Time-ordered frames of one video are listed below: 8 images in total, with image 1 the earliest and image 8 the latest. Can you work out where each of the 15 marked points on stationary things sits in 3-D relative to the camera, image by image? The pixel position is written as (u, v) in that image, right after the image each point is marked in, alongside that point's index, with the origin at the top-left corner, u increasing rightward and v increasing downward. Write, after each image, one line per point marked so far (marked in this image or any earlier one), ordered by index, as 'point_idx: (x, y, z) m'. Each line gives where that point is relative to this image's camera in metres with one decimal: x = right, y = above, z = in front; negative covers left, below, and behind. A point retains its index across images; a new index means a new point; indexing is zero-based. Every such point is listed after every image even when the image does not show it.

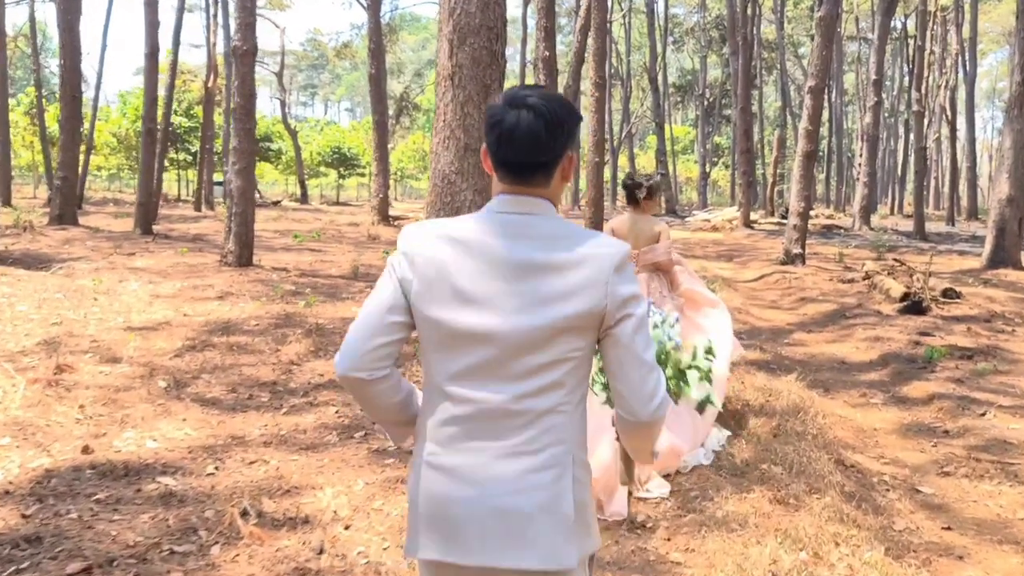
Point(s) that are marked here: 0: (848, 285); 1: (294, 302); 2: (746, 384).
0: (+5.3, 0.0, +13.1) m
1: (-2.7, -0.2, +10.1) m
2: (+1.8, -0.7, +6.3) m
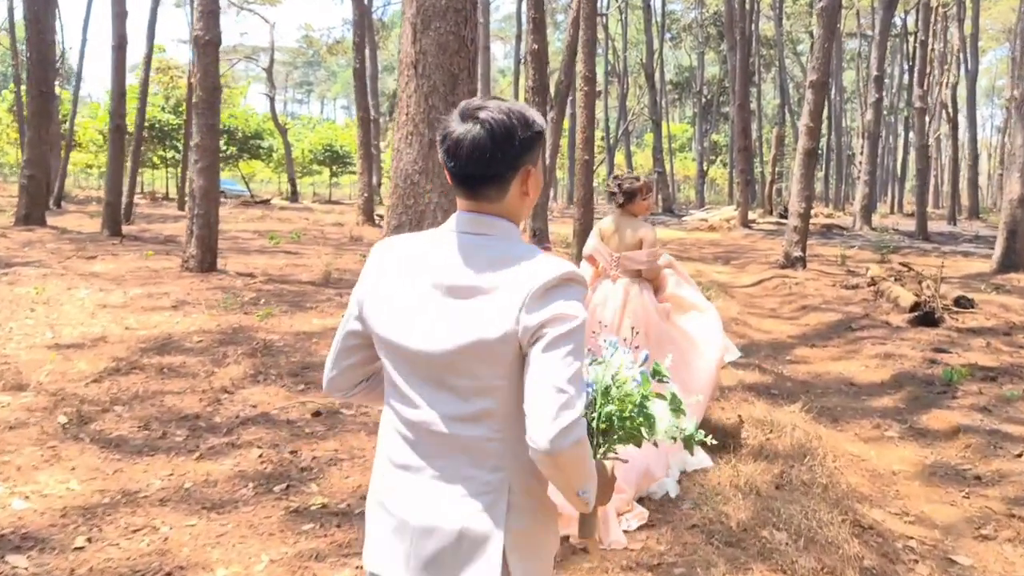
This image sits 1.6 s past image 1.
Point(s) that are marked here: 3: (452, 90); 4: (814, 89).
0: (+5.1, -0.1, +12.3) m
1: (-2.9, -0.3, +9.3) m
2: (+1.5, -0.9, +5.5) m
3: (-0.5, +1.7, +7.0) m
4: (+5.4, +3.5, +14.6) m
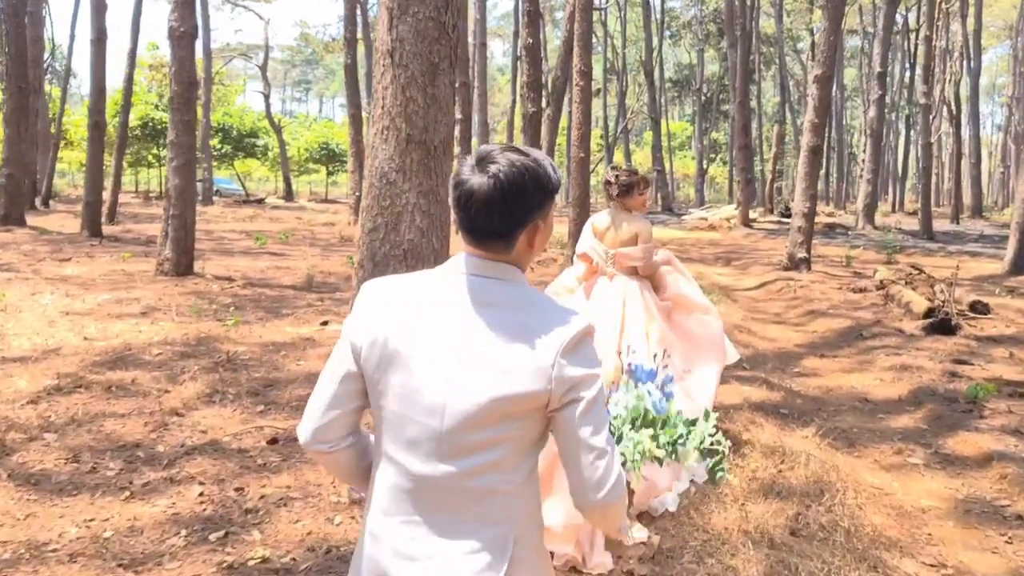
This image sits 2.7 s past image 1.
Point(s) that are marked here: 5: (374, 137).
0: (+5.0, -0.1, +11.8) m
1: (-3.1, -0.3, +8.8) m
2: (+1.4, -0.9, +4.9) m
3: (-0.6, +1.6, +6.4) m
4: (+5.2, +3.5, +14.1) m
5: (-1.1, +1.2, +6.5) m
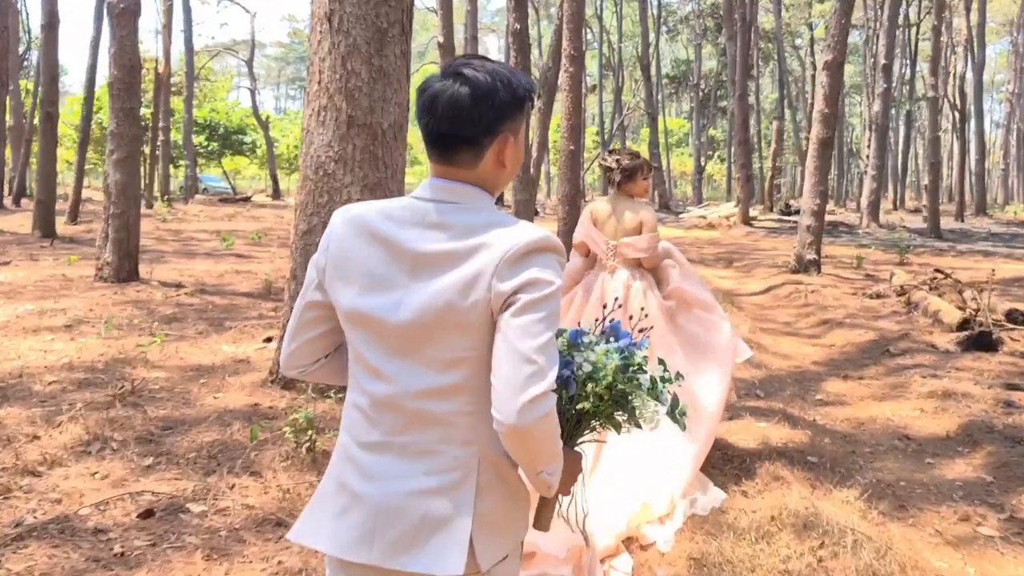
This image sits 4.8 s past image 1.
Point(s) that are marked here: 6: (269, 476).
0: (+4.7, -0.2, +10.6) m
1: (-3.3, -0.4, +7.6) m
2: (+1.2, -1.0, +3.8) m
3: (-0.9, +1.5, +5.3) m
4: (+5.0, +3.4, +12.9) m
5: (-1.3, +1.1, +5.4) m
6: (-1.2, -0.9, +4.1) m
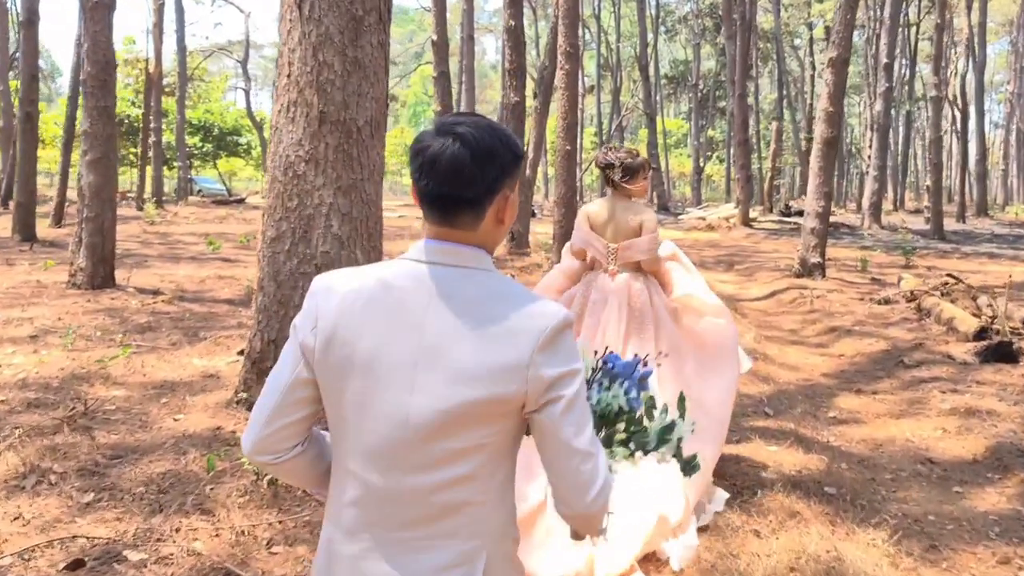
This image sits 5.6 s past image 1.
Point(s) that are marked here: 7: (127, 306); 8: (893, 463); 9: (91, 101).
0: (+4.6, -0.2, +10.2) m
1: (-3.4, -0.5, +7.2) m
2: (+1.1, -1.1, +3.3) m
3: (-0.9, +1.4, +4.8) m
4: (+4.9, +3.3, +12.5) m
5: (-1.4, +1.0, +4.9) m
6: (-1.3, -1.0, +3.6) m
7: (-4.2, -0.2, +9.0) m
8: (+2.2, -1.0, +4.8) m
9: (-4.9, +2.2, +9.5) m
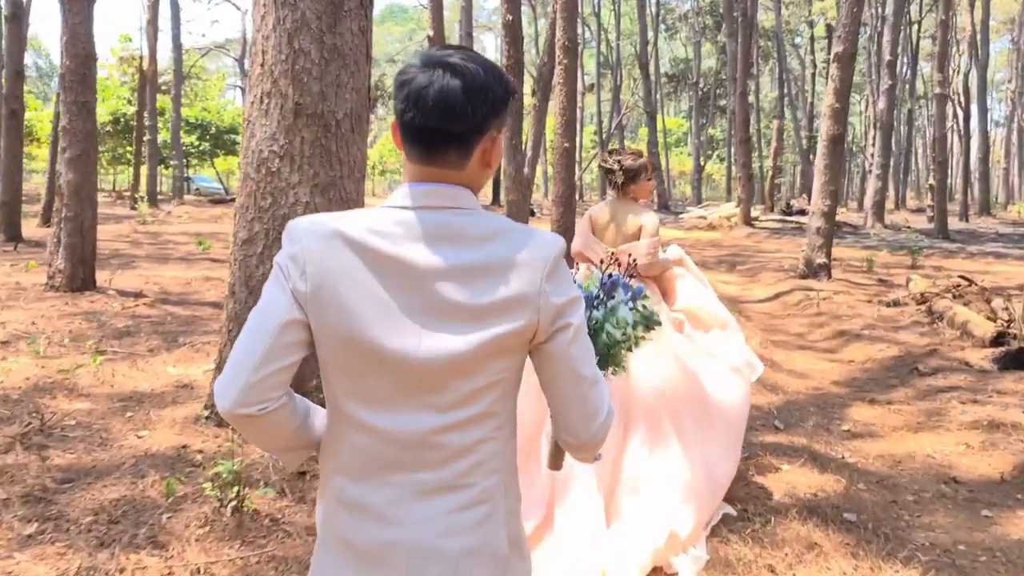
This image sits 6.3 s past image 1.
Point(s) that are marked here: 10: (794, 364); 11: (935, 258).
0: (+4.6, -0.3, +9.8) m
1: (-3.4, -0.5, +6.8) m
2: (+1.1, -1.1, +3.0) m
3: (-1.0, +1.4, +4.4) m
4: (+4.8, +3.3, +12.1) m
5: (-1.5, +1.0, +4.6) m
6: (-1.3, -1.0, +3.3) m
7: (-4.3, -0.2, +8.7) m
8: (+2.2, -1.1, +4.5) m
9: (-4.9, +2.1, +9.1) m
10: (+2.6, -0.7, +7.5) m
11: (+8.8, +0.6, +17.1) m
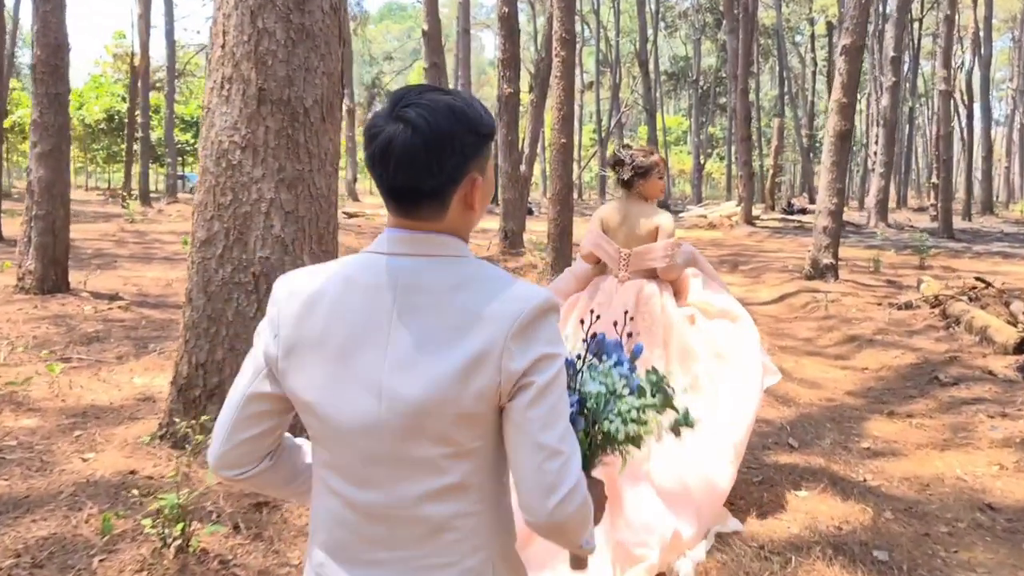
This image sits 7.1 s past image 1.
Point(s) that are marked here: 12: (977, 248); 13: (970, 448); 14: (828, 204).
0: (+4.5, -0.3, +9.4) m
1: (-3.5, -0.6, +6.3) m
2: (+1.0, -1.1, +2.5) m
3: (-1.0, +1.4, +4.0) m
4: (+4.8, +3.3, +11.7) m
5: (-1.5, +0.9, +4.1) m
6: (-1.4, -1.1, +2.8) m
7: (-4.3, -0.2, +8.2) m
8: (+2.1, -1.1, +4.0) m
9: (-5.0, +2.1, +8.7) m
10: (+2.5, -0.7, +7.0) m
11: (+8.7, +0.6, +16.7) m
12: (+11.2, +0.9, +19.8) m
13: (+2.7, -1.0, +4.9) m
14: (+4.6, +1.2, +11.9) m
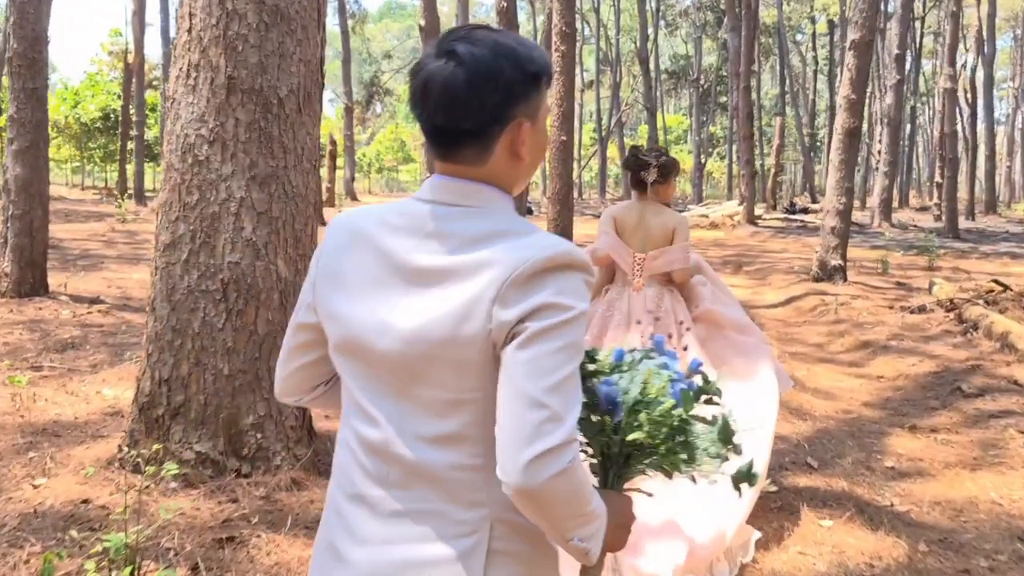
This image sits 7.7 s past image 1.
0: (+4.5, -0.3, +9.0) m
1: (-3.5, -0.6, +6.0) m
2: (+1.0, -1.2, +2.2) m
3: (-1.1, +1.3, +3.6) m
4: (+4.8, +3.3, +11.3) m
5: (-1.5, +0.9, +3.7) m
6: (-1.4, -1.1, +2.4) m
7: (-4.4, -0.3, +7.8) m
8: (+2.1, -1.1, +3.6) m
9: (-5.0, +2.1, +8.3) m
10: (+2.5, -0.8, +6.7) m
11: (+8.7, +0.6, +16.3) m
12: (+11.1, +0.9, +19.4) m
13: (+2.7, -1.0, +4.5) m
14: (+4.6, +1.2, +11.6) m
